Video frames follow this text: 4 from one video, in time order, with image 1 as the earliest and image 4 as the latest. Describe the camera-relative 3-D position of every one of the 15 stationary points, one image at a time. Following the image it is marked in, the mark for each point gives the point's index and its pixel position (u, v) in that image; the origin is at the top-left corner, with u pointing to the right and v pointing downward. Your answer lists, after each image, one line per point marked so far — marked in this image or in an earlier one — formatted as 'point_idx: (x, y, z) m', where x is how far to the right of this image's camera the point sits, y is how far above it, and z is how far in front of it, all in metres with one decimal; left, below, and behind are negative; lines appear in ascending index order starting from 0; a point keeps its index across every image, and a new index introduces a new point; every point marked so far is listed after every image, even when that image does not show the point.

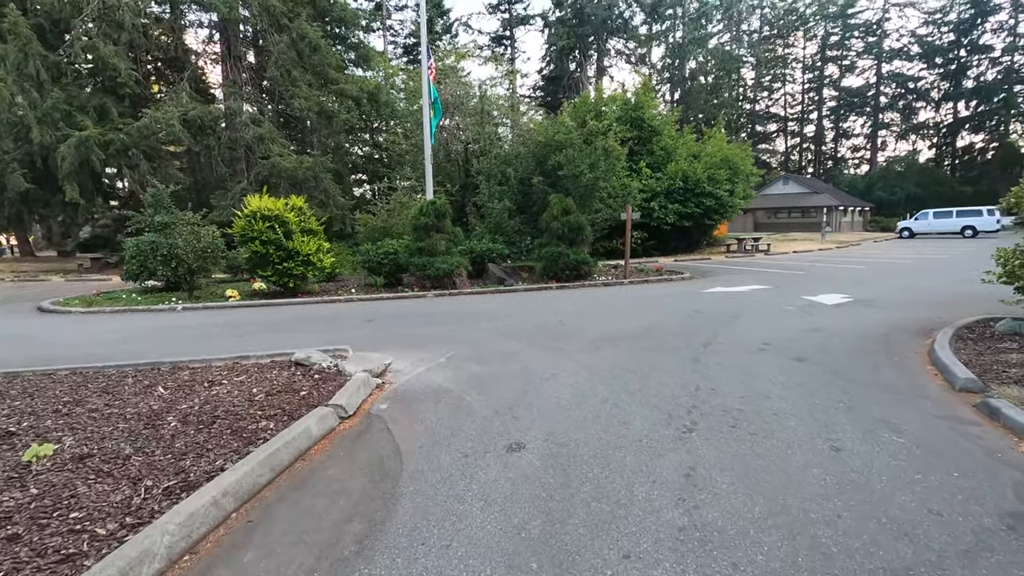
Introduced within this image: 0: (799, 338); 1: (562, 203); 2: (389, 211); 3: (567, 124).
0: (+3.9, -0.7, +7.2) m
1: (+1.4, +2.4, +14.9) m
2: (-4.1, +2.6, +17.9) m
3: (+1.8, +5.4, +17.5) m
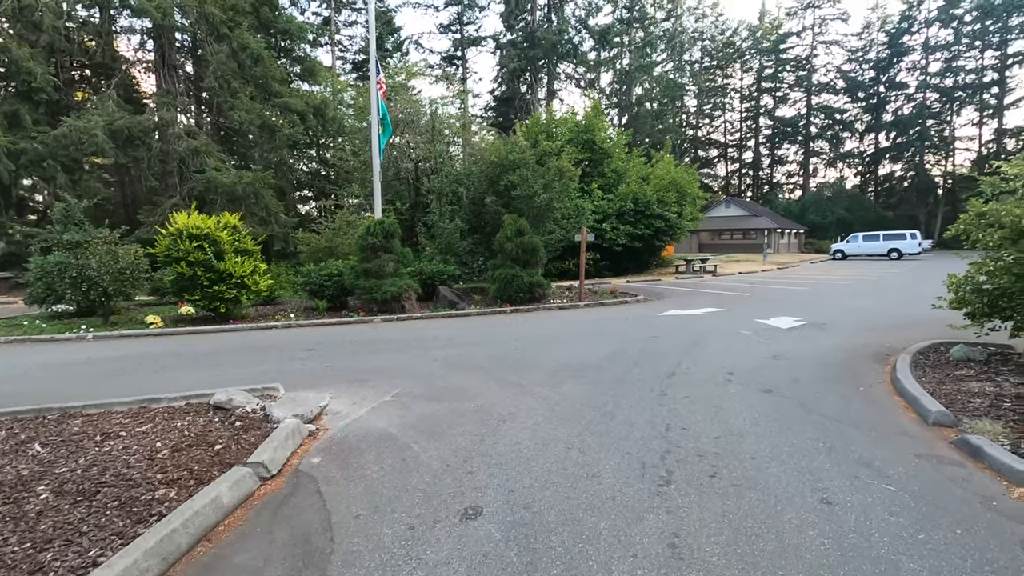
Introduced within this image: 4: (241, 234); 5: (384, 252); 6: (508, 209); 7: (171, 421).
0: (+3.3, -1.0, +7.0) m
1: (+0.1, +1.7, +14.5) m
2: (-5.7, +1.9, +17.0) m
3: (+0.2, +4.7, +17.2) m
4: (-6.1, +1.2, +12.0) m
5: (-3.2, +0.9, +13.2) m
6: (-0.1, +2.5, +16.5) m
7: (-3.0, -1.2, +4.7) m
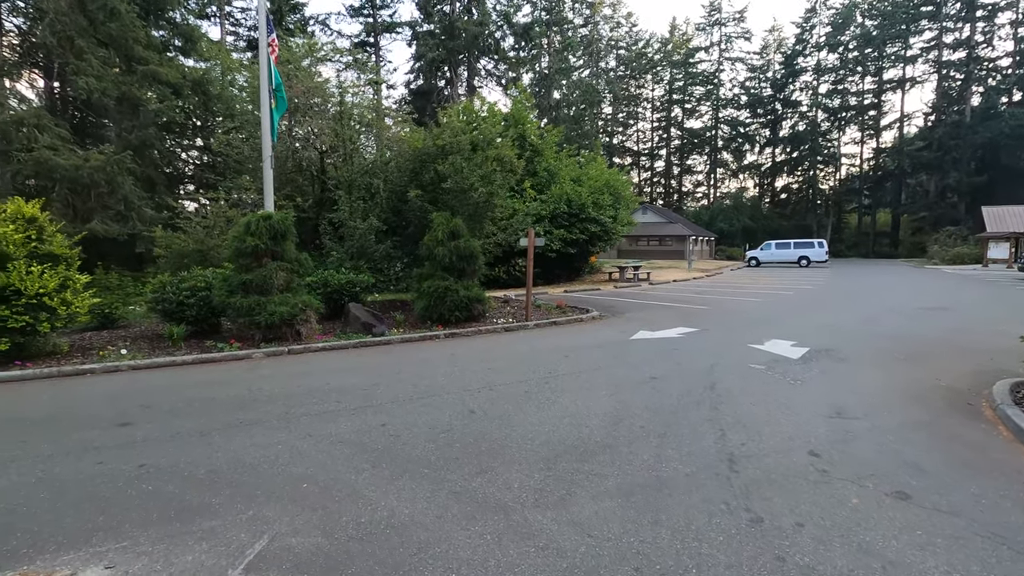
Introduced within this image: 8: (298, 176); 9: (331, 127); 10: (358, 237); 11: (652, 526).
0: (+3.0, -1.3, +4.7) m
1: (-1.4, +1.4, +11.6) m
2: (-7.5, +1.5, +13.2) m
3: (-1.7, +4.3, +14.4) m
4: (-7.1, +0.9, +8.2) m
5: (-4.4, +0.6, +9.8) m
6: (-2.0, +2.1, +13.6) m
7: (-2.9, -1.4, +1.5) m
8: (-7.8, +4.2, +19.3) m
9: (-6.4, +5.8, +18.8) m
10: (-3.9, +1.3, +13.5) m
11: (+0.9, -1.4, +3.2) m
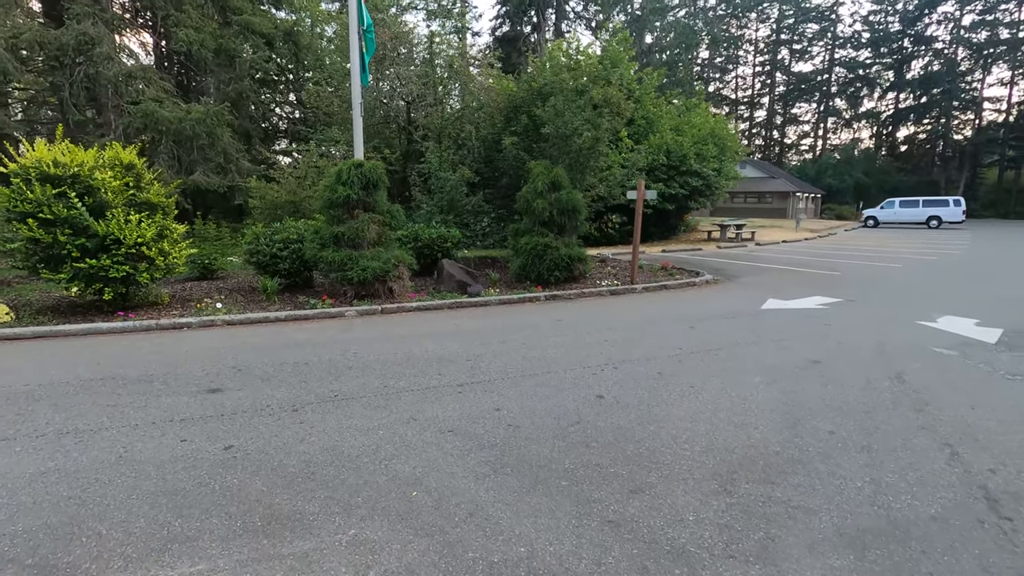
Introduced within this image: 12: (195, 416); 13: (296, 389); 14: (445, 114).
0: (+4.0, -1.1, +3.3) m
1: (+0.7, +2.3, +10.5) m
2: (-5.1, +2.7, +12.9) m
3: (+0.8, +5.4, +13.0) m
4: (-5.5, +1.6, +8.0) m
5: (-2.6, +1.4, +9.2) m
6: (+0.4, +3.1, +12.5) m
7: (-2.3, -1.3, +0.9) m
8: (-4.4, +5.8, +18.8) m
9: (-3.1, +7.3, +18.0) m
10: (-1.5, +2.4, +12.7) m
11: (+1.7, -1.3, +2.1) m
12: (-2.4, -1.0, +4.0) m
13: (-1.9, -0.9, +4.6) m
14: (-1.7, +4.5, +13.8) m
